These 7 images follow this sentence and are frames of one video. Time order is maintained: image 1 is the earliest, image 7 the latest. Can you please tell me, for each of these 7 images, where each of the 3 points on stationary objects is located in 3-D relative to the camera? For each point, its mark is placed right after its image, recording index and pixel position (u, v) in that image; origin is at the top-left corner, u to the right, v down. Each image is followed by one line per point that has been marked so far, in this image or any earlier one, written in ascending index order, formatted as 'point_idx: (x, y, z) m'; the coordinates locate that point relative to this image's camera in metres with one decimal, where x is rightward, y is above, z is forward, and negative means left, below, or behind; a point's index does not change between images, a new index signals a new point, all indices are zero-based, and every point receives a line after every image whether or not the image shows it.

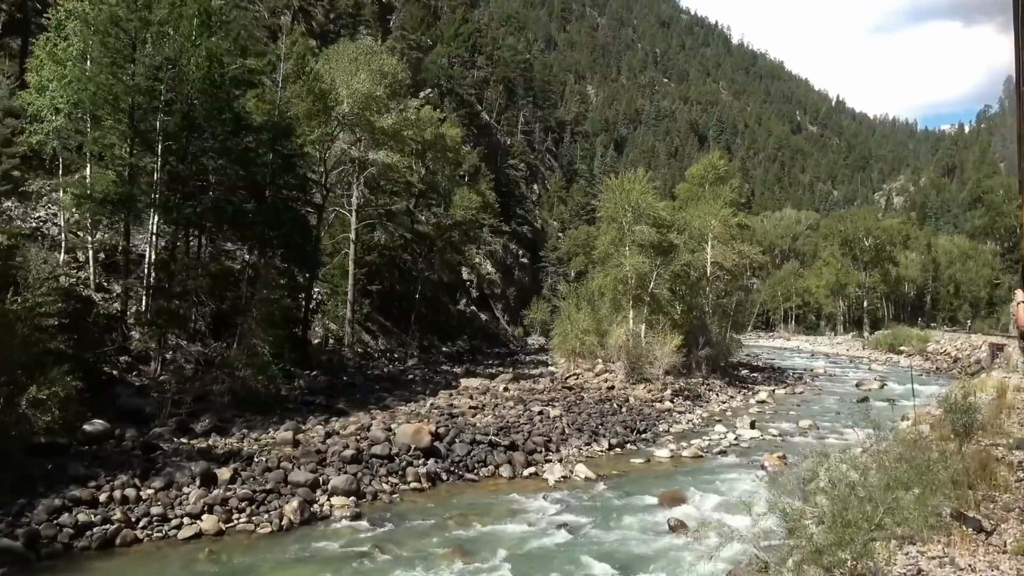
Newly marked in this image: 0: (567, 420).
0: (+1.5, -3.7, +19.8) m
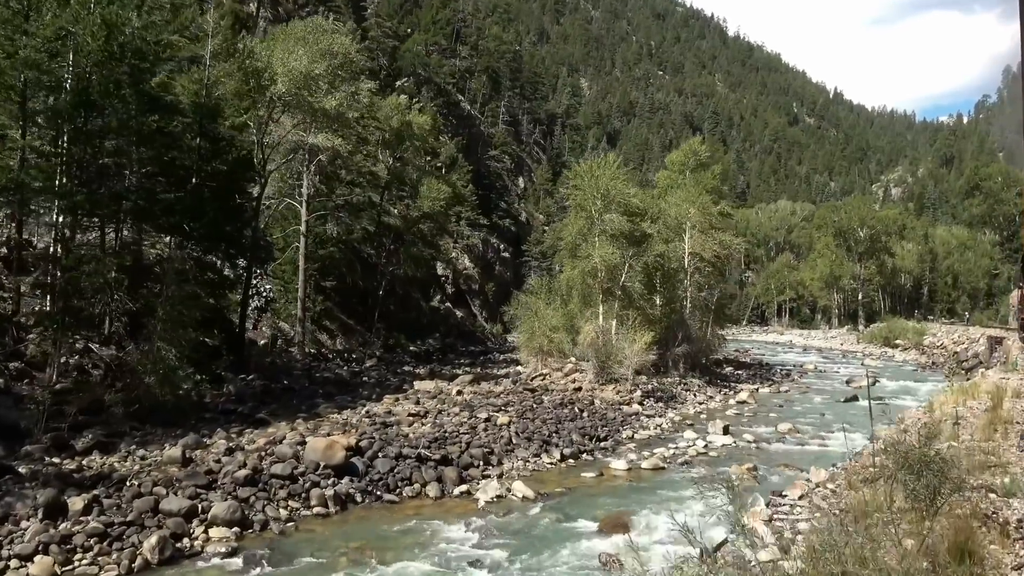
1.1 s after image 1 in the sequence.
0: (+0.1, -3.5, +17.8) m
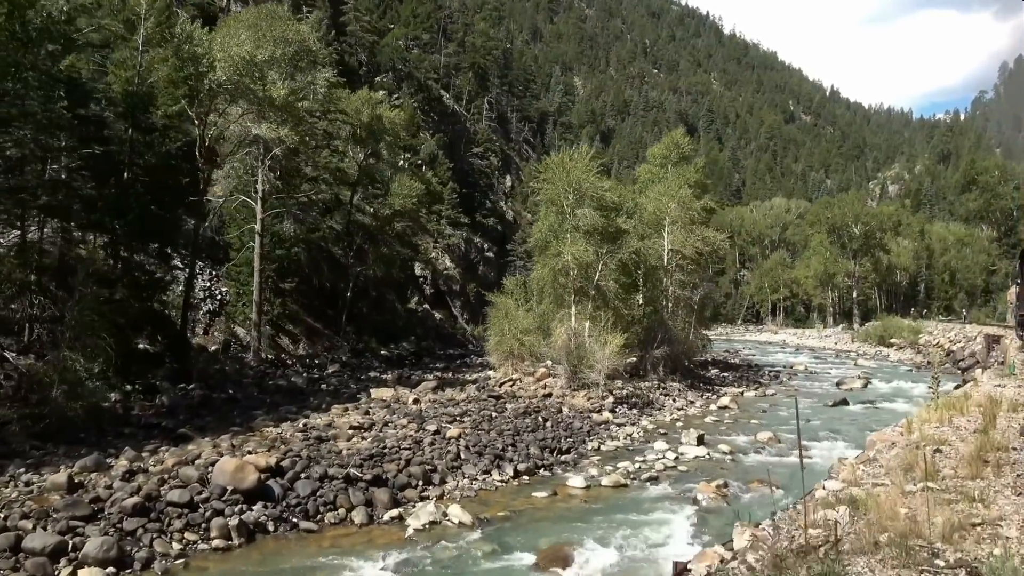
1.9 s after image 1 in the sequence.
0: (-1.0, -3.5, +16.3) m
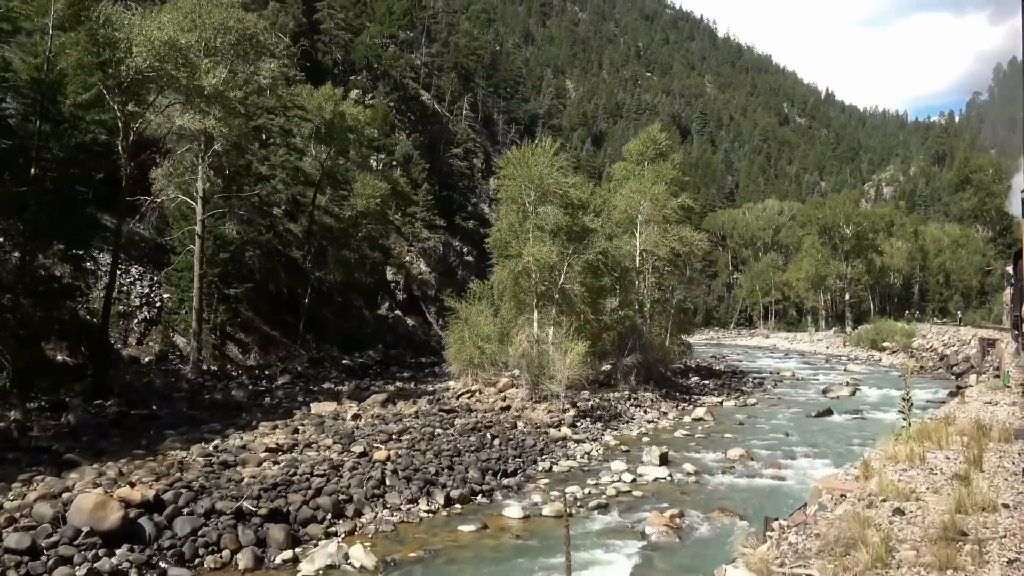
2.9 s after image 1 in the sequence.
0: (-2.3, -3.6, +14.5) m
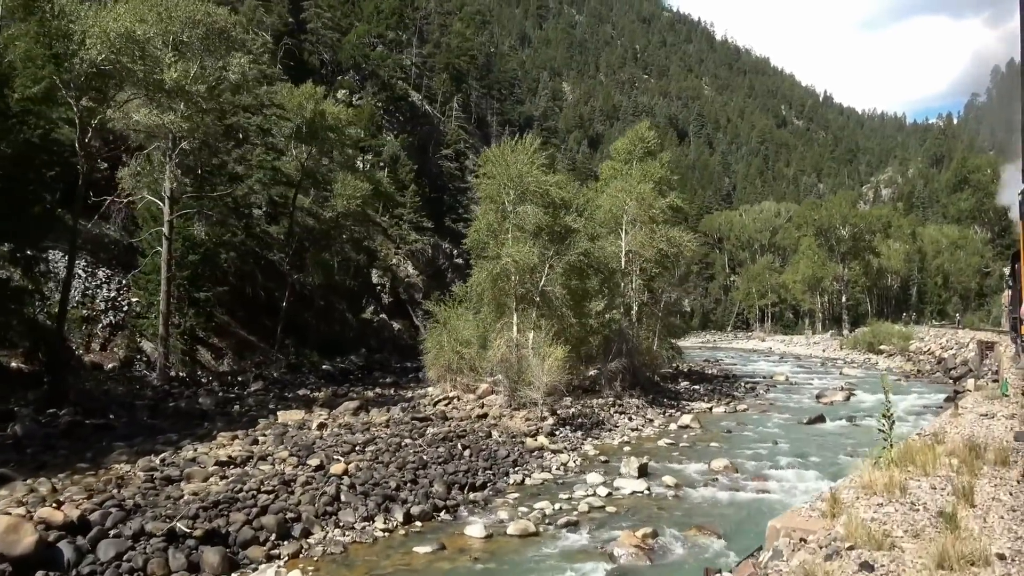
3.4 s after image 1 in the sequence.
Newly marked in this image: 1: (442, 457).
0: (-3.0, -3.6, +13.6) m
1: (-1.5, -3.7, +15.6) m
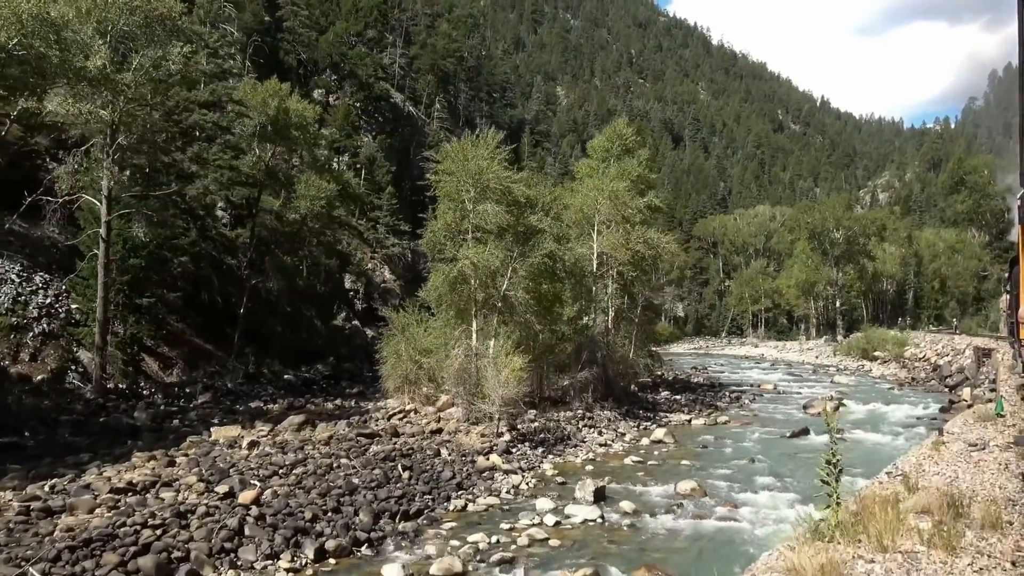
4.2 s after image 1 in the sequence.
0: (-4.1, -3.7, +12.0) m
1: (-2.6, -3.7, +14.0) m
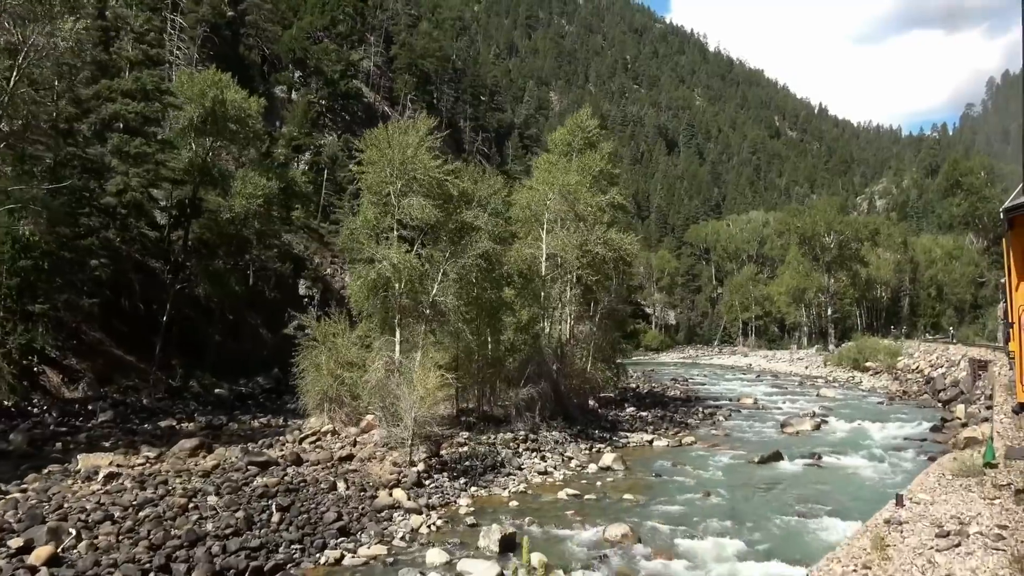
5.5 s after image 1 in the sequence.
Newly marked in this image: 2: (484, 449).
0: (-5.9, -3.7, +9.5) m
1: (-4.4, -3.8, +11.5) m
2: (-0.6, -3.9, +17.5) m
